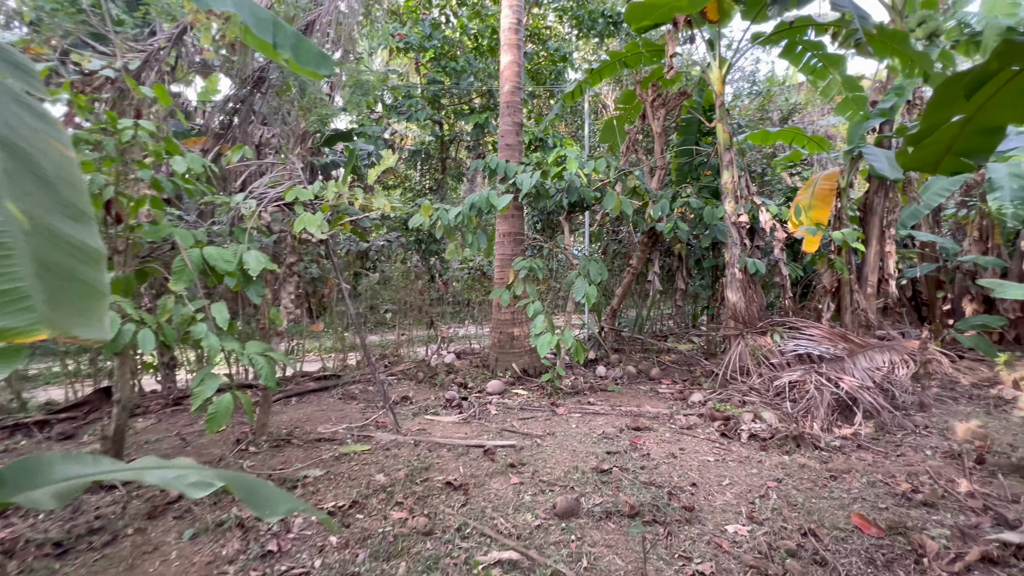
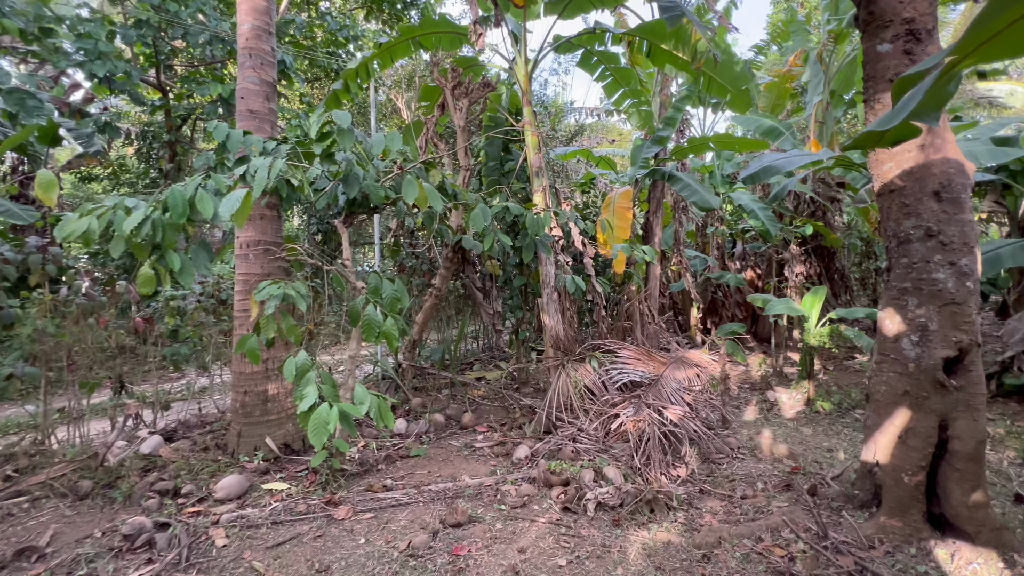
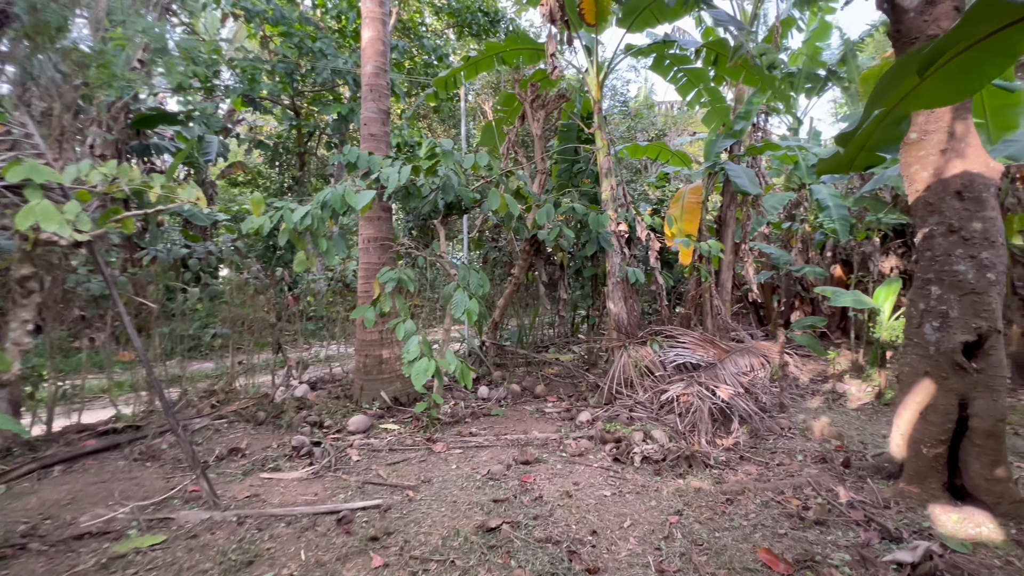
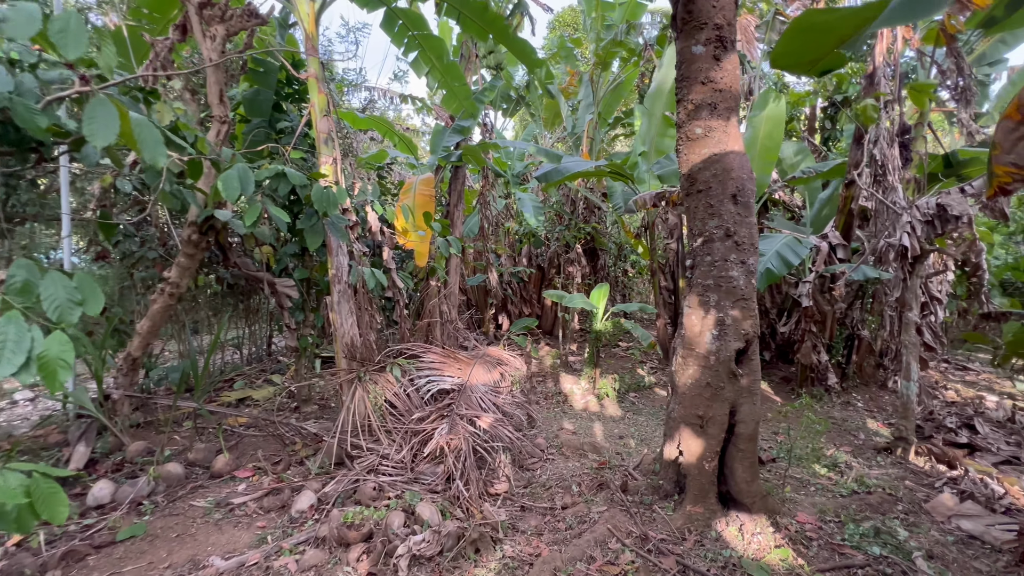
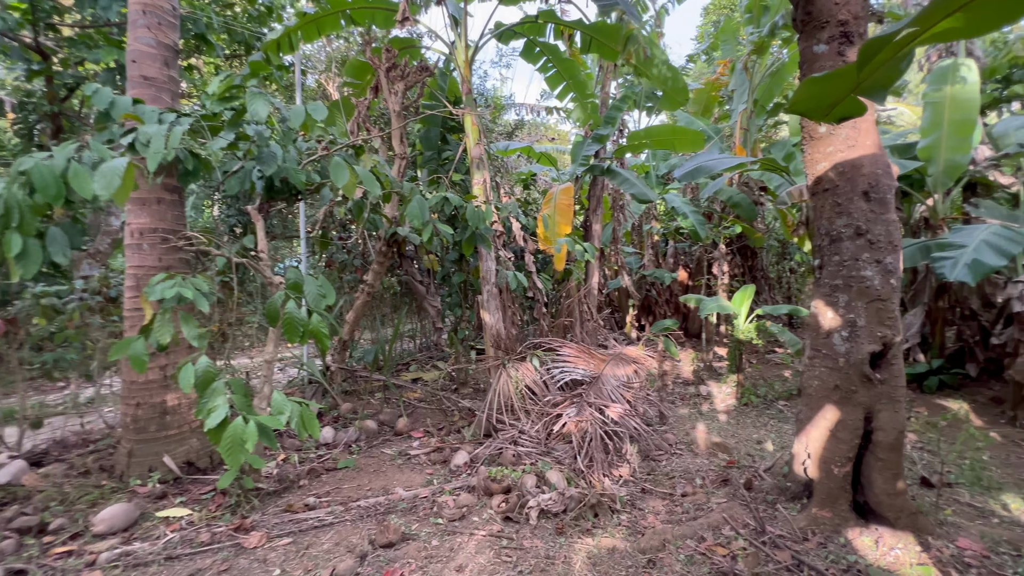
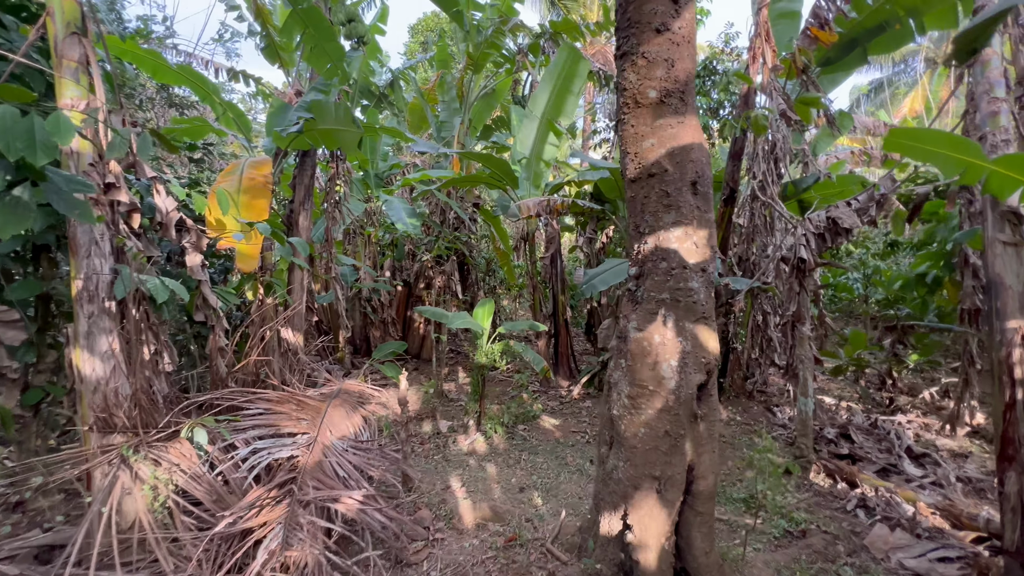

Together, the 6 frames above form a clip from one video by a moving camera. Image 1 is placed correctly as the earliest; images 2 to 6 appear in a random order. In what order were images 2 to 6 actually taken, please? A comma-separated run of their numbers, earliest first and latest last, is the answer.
3, 2, 5, 4, 6
